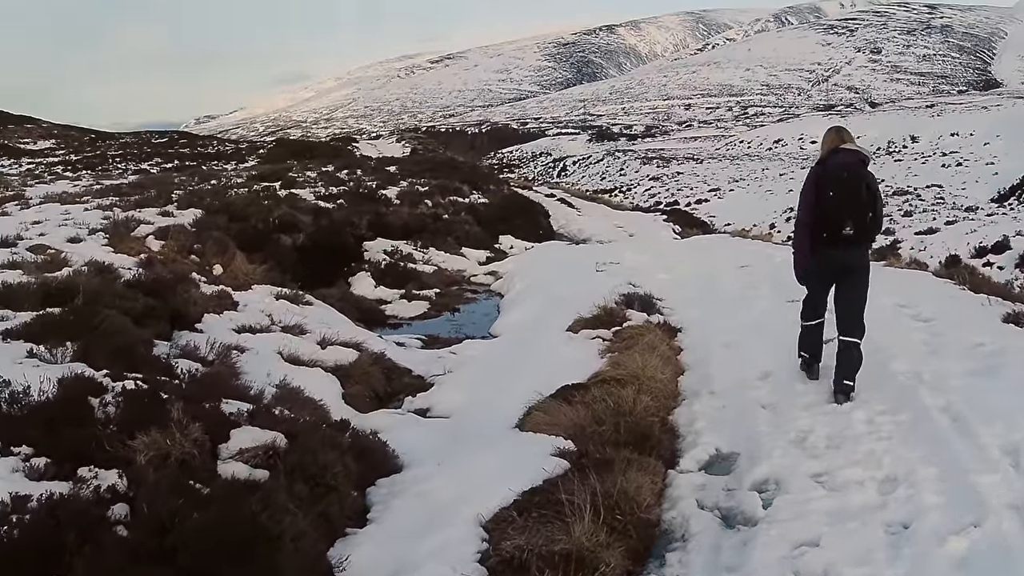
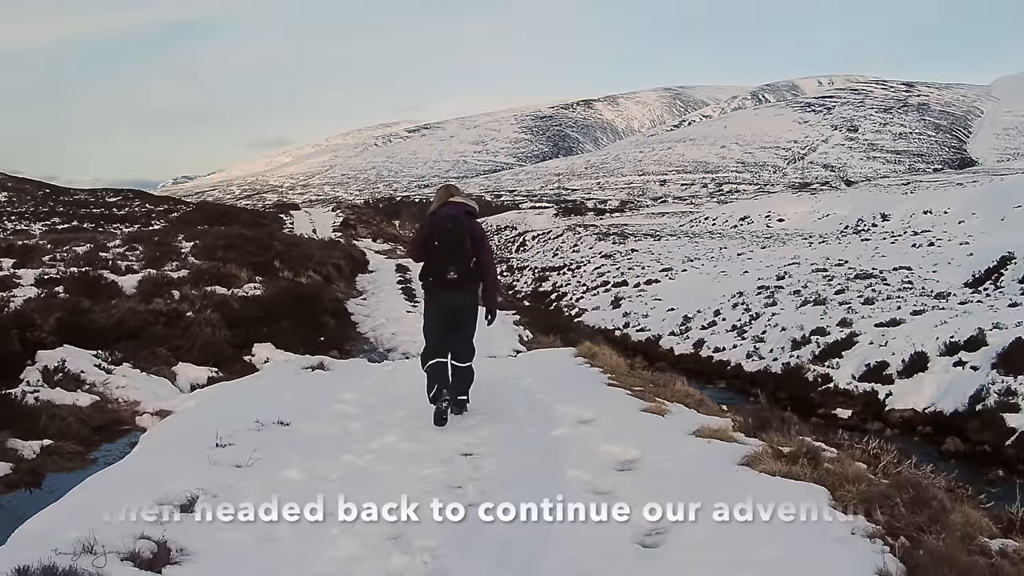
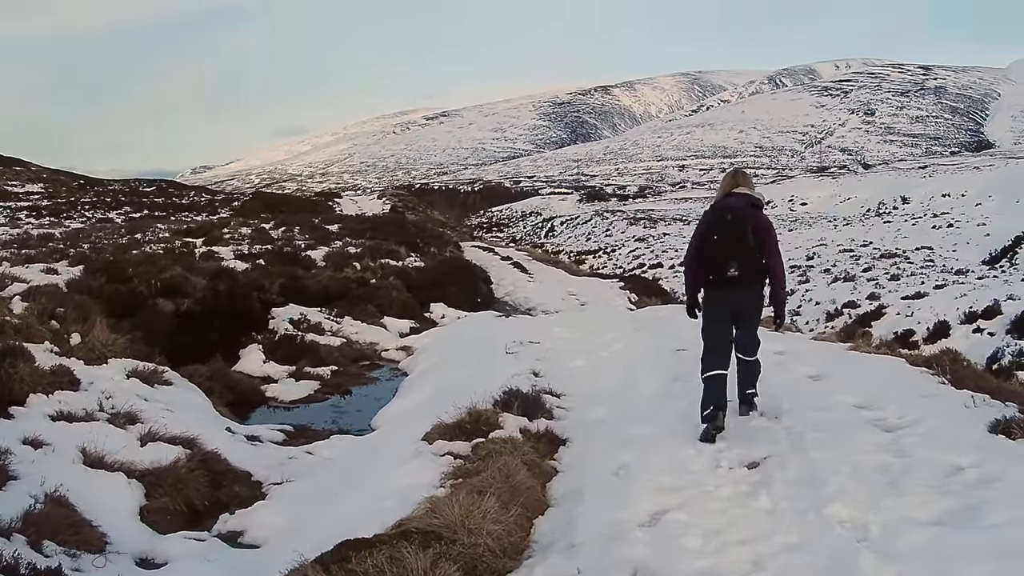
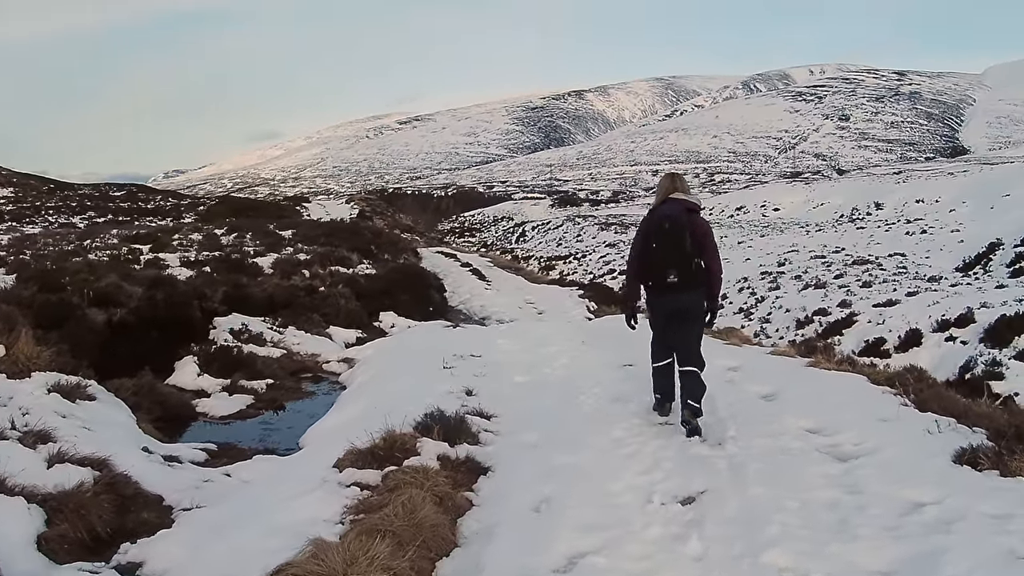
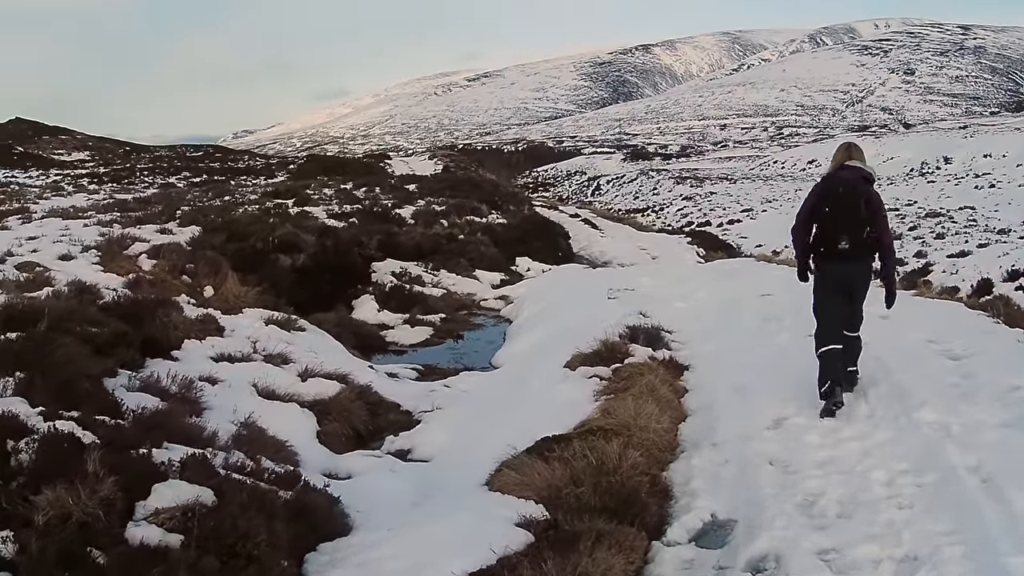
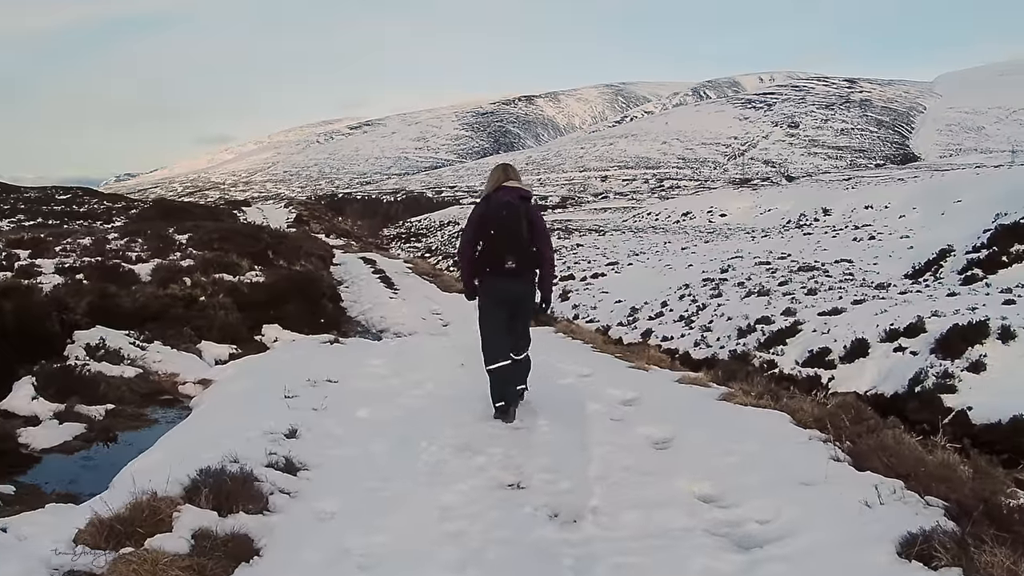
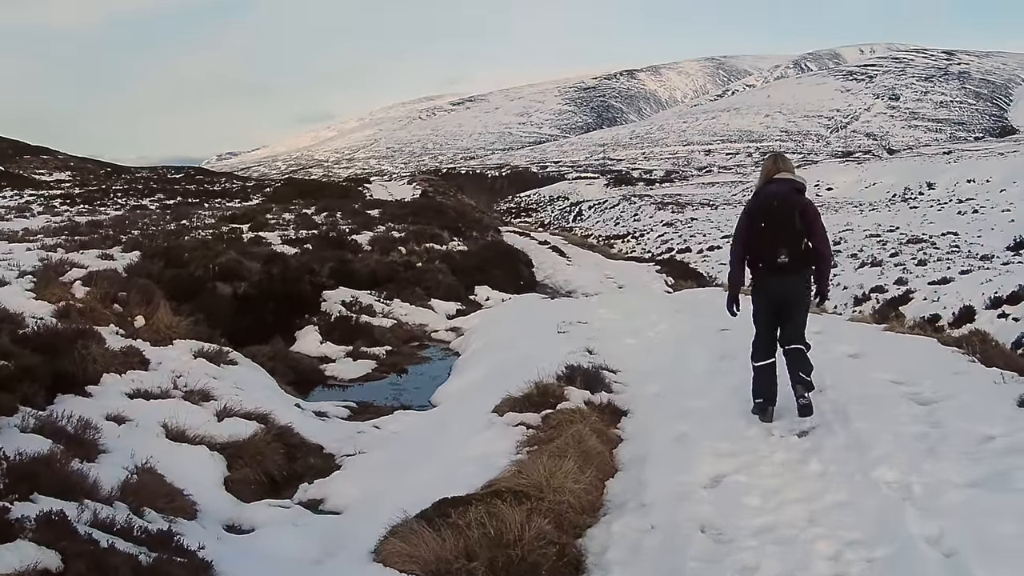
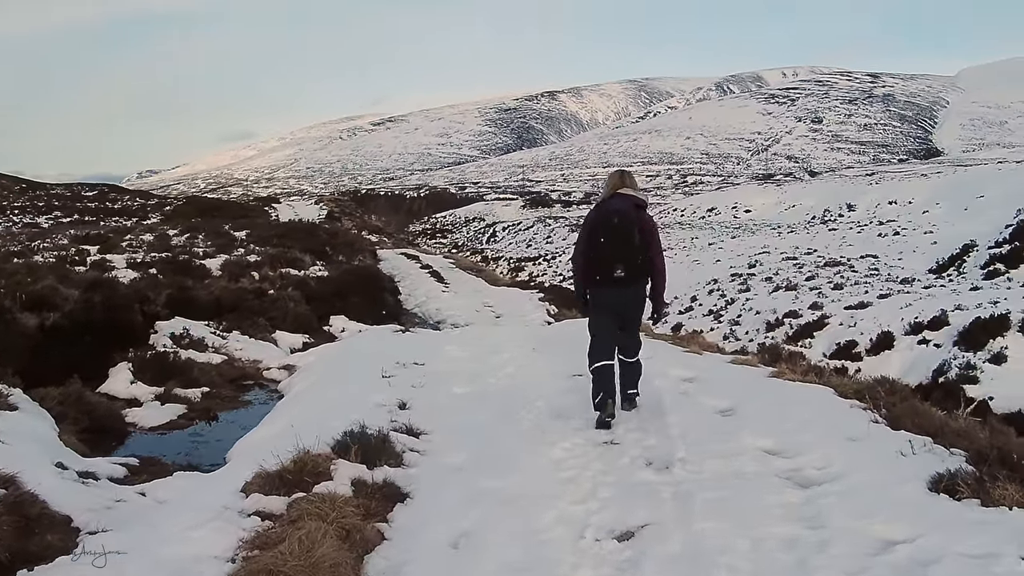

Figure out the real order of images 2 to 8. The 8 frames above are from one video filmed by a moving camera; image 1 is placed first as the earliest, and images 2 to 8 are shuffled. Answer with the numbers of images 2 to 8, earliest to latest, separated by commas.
5, 7, 3, 4, 8, 6, 2
